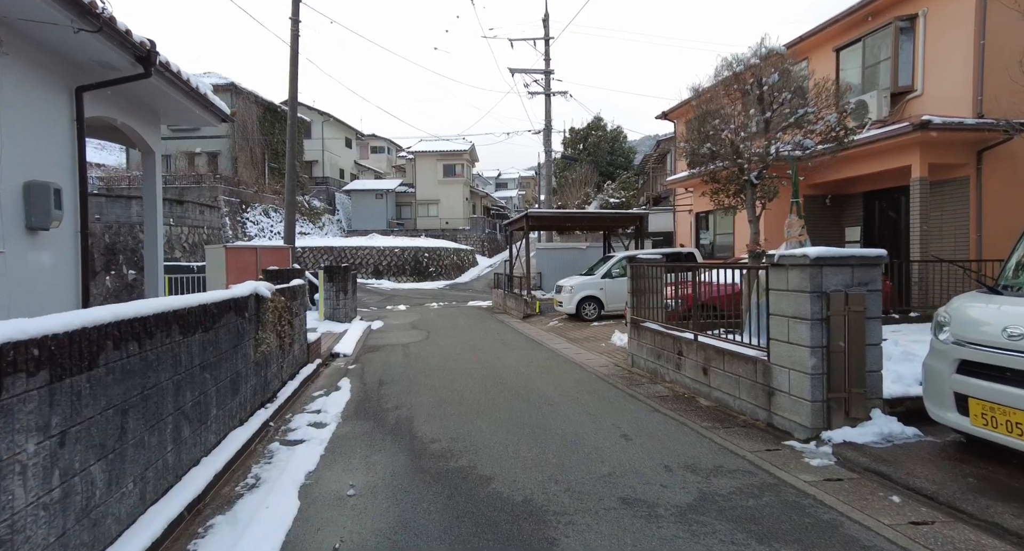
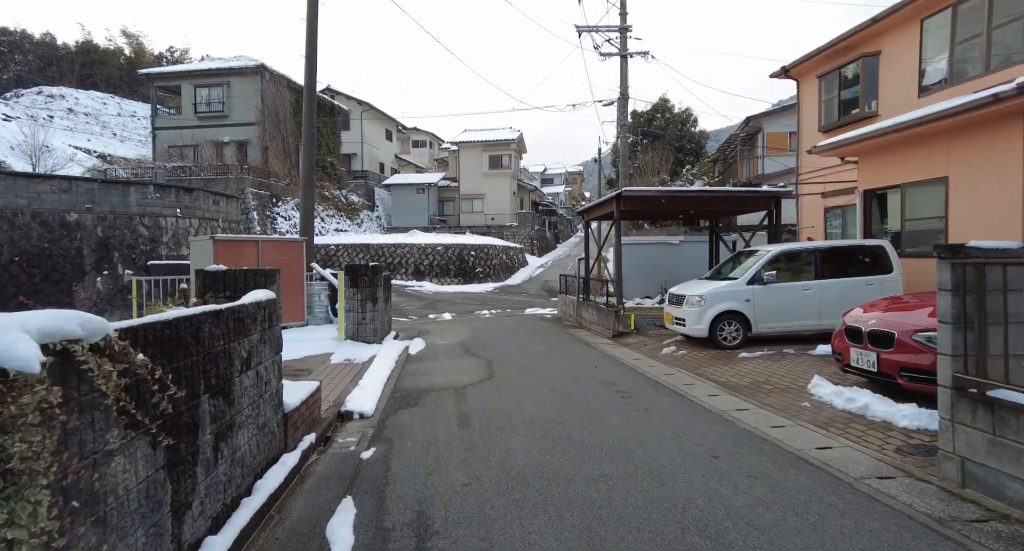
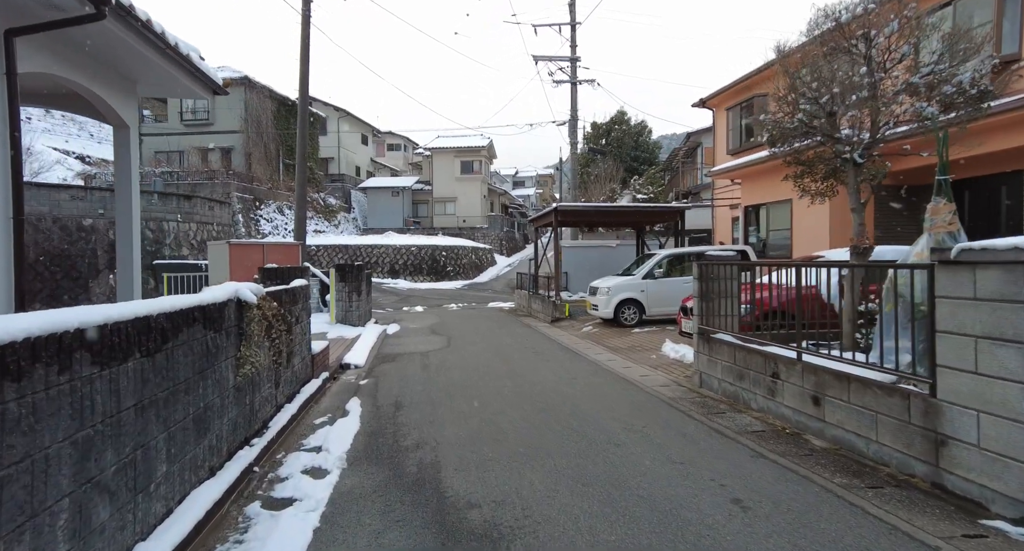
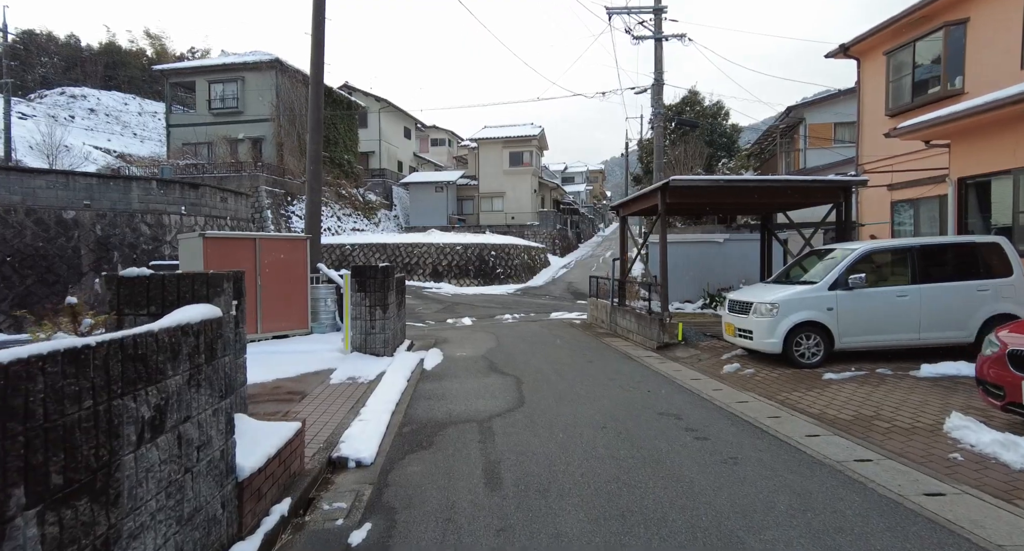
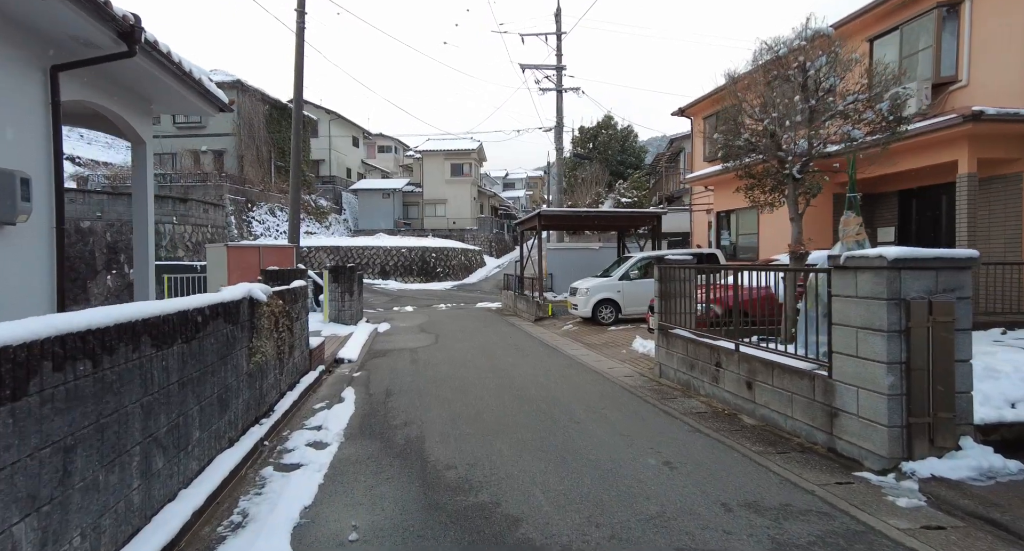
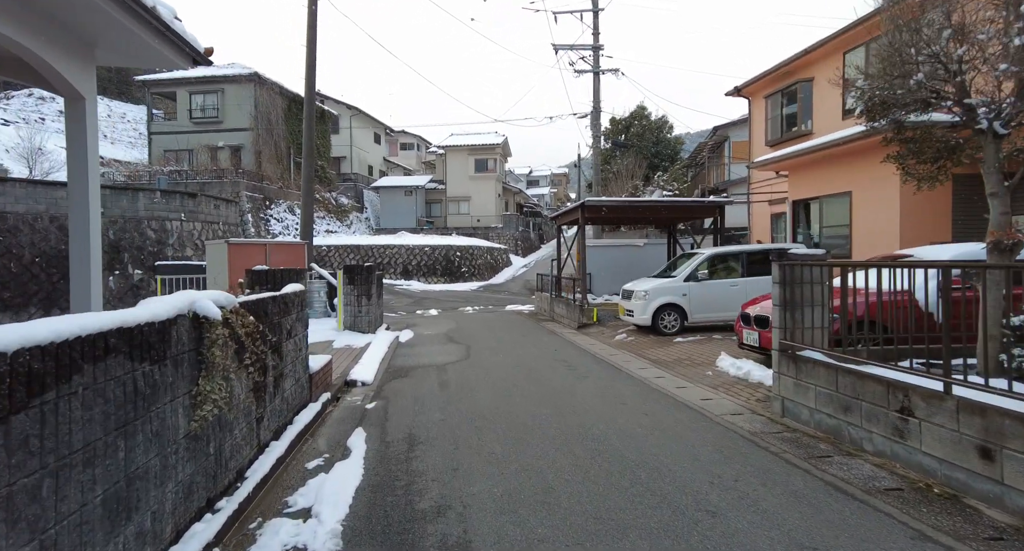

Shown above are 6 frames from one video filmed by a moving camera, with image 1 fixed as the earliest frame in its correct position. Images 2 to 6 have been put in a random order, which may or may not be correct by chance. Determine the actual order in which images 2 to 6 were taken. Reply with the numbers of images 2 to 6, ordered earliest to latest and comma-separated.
5, 3, 6, 2, 4
